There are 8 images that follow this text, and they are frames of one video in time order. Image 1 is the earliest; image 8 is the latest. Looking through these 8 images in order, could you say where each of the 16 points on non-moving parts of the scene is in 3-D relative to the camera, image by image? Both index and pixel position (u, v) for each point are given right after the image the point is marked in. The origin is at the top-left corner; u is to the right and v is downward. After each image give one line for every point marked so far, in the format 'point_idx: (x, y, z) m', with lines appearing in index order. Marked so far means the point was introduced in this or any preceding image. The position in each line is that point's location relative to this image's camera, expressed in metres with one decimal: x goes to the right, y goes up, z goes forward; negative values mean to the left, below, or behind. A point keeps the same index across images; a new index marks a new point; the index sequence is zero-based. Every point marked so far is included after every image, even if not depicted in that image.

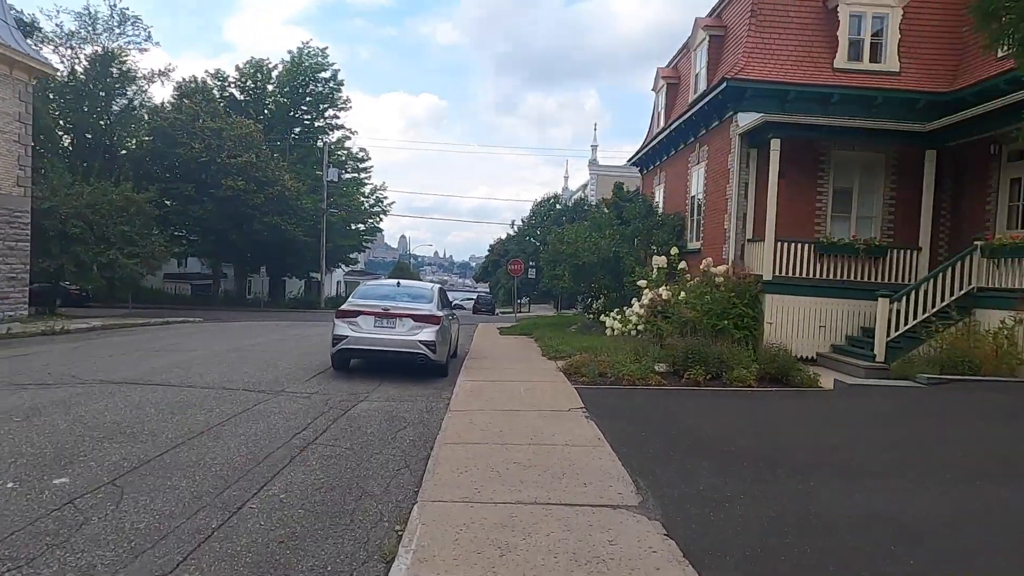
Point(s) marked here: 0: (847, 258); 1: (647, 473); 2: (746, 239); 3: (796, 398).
0: (+7.1, +0.6, +13.9) m
1: (+1.3, -1.7, +6.2) m
2: (+5.3, +1.1, +15.0) m
3: (+4.2, -1.6, +9.7) m
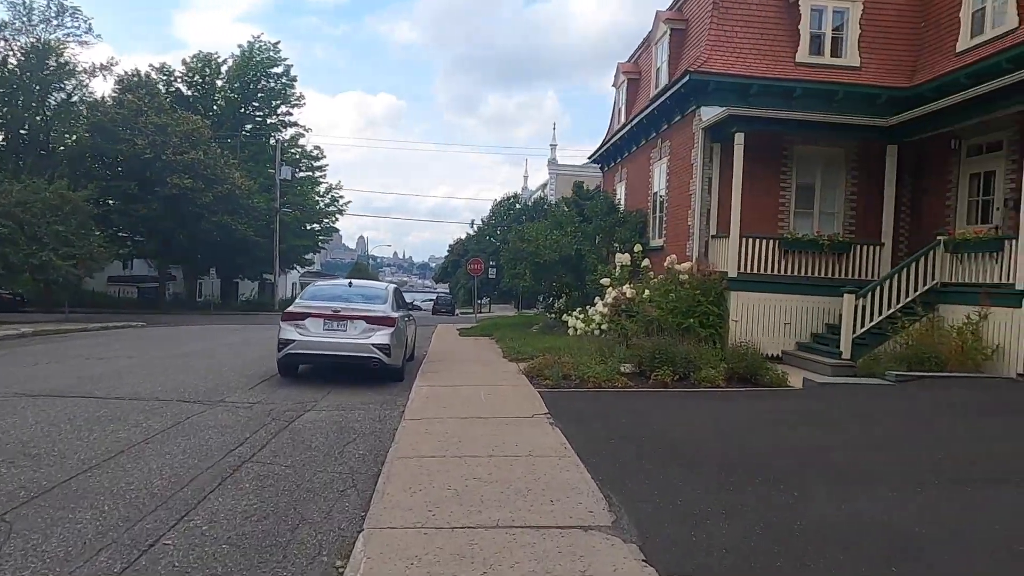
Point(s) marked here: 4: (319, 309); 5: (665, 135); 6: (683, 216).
0: (+6.2, +0.7, +13.7) m
1: (+0.9, -1.7, +5.7) m
2: (+4.4, +1.2, +14.8) m
3: (+3.6, -1.5, +9.4) m
4: (-3.1, -0.3, +10.6) m
5: (+4.0, +4.0, +17.3) m
6: (+4.0, +1.7, +15.7) m
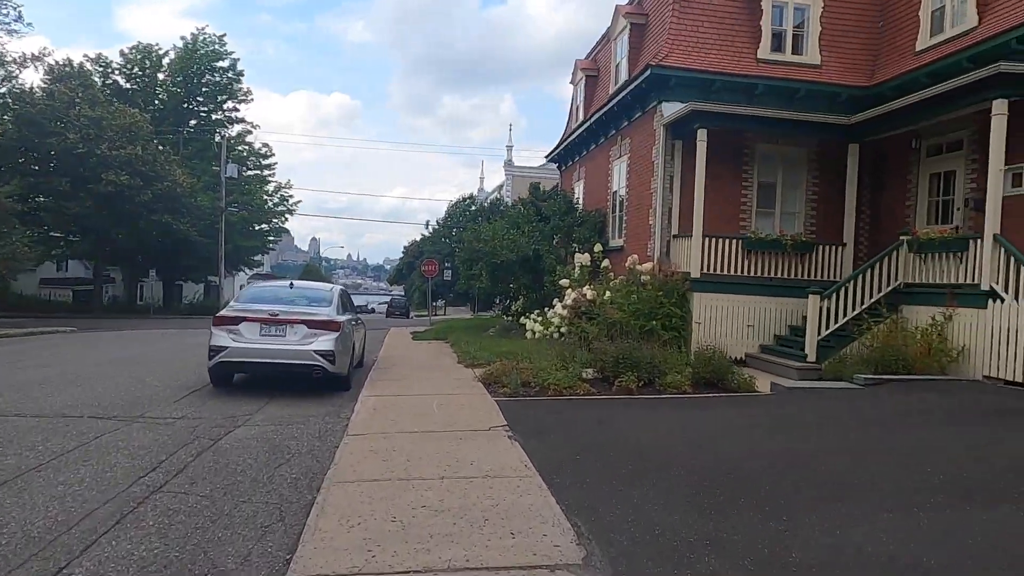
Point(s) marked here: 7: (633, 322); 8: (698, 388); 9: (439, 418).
0: (+5.3, +0.7, +13.4) m
1: (+0.6, -1.7, +5.1) m
2: (+3.5, +1.1, +14.3) m
3: (+3.0, -1.6, +8.9) m
4: (-3.8, -0.4, +9.7) m
5: (+2.9, +4.0, +16.9) m
6: (+3.0, +1.7, +15.2) m
7: (+2.3, -0.7, +12.6) m
8: (+2.8, -1.5, +10.0) m
9: (-0.9, -1.6, +8.0) m
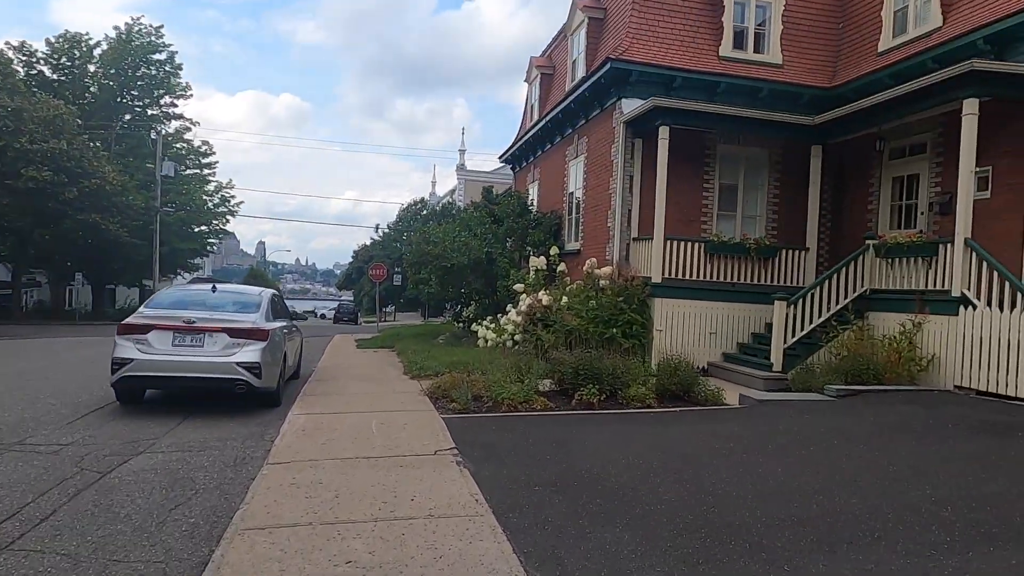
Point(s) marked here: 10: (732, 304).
0: (+4.4, +0.6, +12.9) m
1: (+0.2, -1.7, +4.2) m
2: (+2.5, +1.0, +13.6) m
3: (+2.4, -1.6, +8.2) m
4: (-4.4, -0.4, +8.5) m
5: (+1.7, +3.8, +16.2) m
6: (+2.0, +1.6, +14.5) m
7: (+1.4, -0.8, +11.8) m
8: (+2.1, -1.6, +9.3) m
9: (-1.4, -1.6, +7.0) m
10: (+4.2, -0.3, +12.6) m
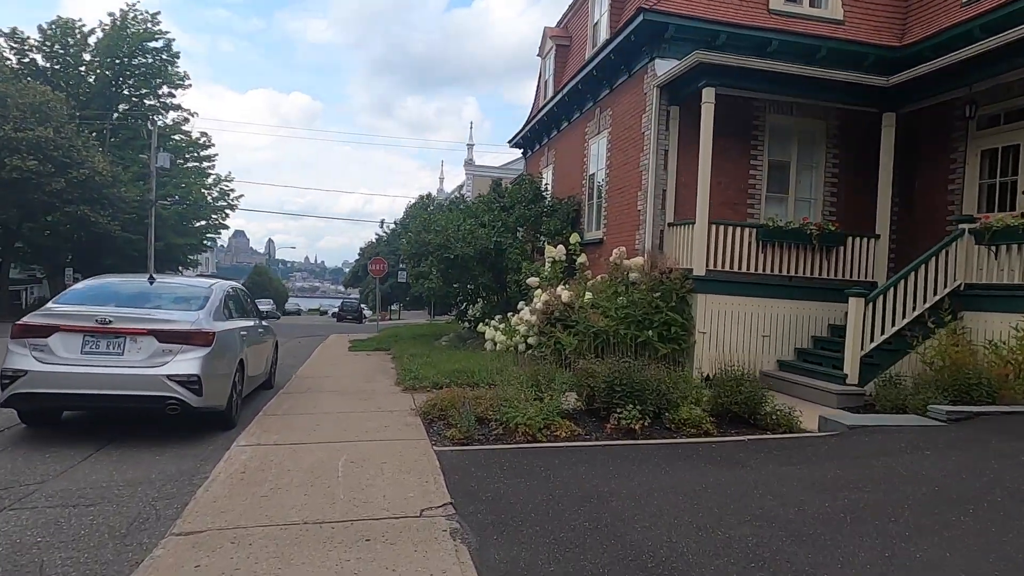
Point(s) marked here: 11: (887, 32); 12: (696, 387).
0: (+4.6, +0.7, +10.8) m
1: (+0.3, -1.6, +2.1) m
2: (+2.7, +1.1, +11.6) m
3: (+2.6, -1.5, +6.1) m
4: (-4.2, -0.3, +6.5) m
5: (+2.0, +3.9, +14.1) m
6: (+2.2, +1.7, +12.5) m
7: (+1.6, -0.7, +9.8) m
8: (+2.3, -1.5, +7.2) m
9: (-1.3, -1.5, +4.9) m
10: (+4.4, -0.2, +10.5) m
11: (+6.9, +4.7, +12.1) m
12: (+2.1, -1.1, +7.6) m
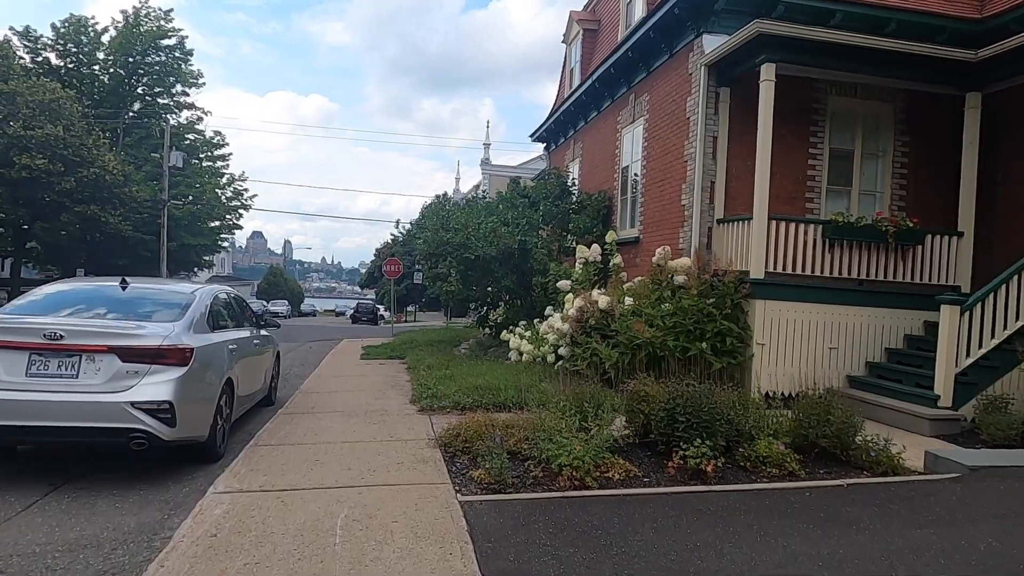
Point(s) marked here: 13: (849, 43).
0: (+5.1, +0.6, +9.4) m
1: (+0.6, -1.7, +0.9) m
2: (+3.1, +1.1, +10.3) m
3: (+2.9, -1.6, +4.8) m
4: (-3.9, -0.4, +5.3) m
5: (+2.5, +3.9, +12.8) m
6: (+2.7, +1.6, +11.2) m
7: (+2.0, -0.7, +8.5) m
8: (+2.6, -1.6, +5.9) m
9: (-1.0, -1.6, +3.7) m
10: (+4.9, -0.3, +9.2) m
11: (+7.4, +4.7, +10.7) m
12: (+2.5, -1.2, +6.3) m
13: (+4.7, +3.4, +9.2) m
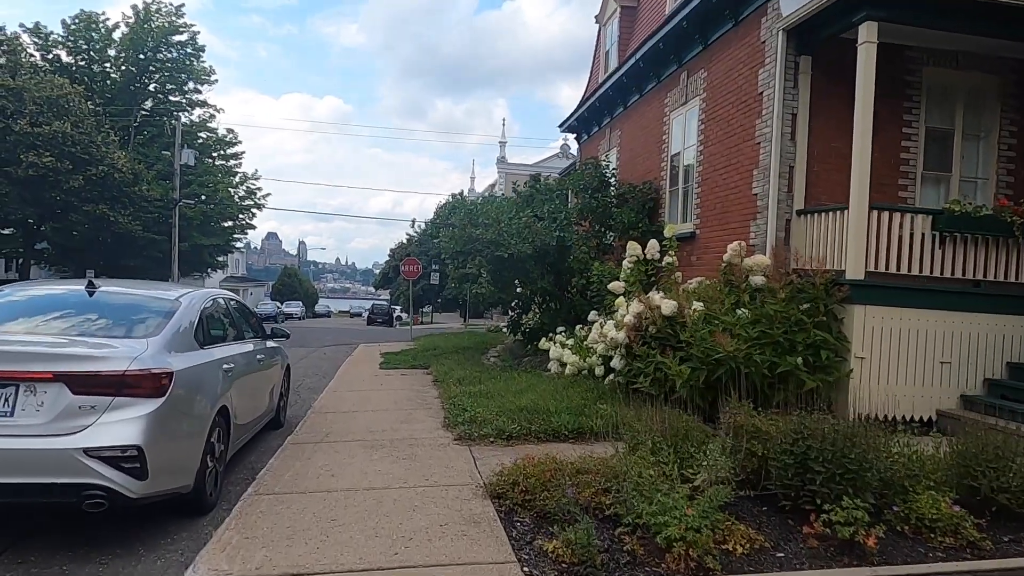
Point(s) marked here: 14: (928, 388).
0: (+5.6, +0.6, +7.9) m
1: (+1.0, -1.7, -0.6) m
2: (+3.8, +1.0, +8.8) m
3: (+3.4, -1.6, +3.3) m
4: (-3.4, -0.4, +4.0) m
5: (+3.1, +3.8, +11.4) m
6: (+3.3, +1.6, +9.7) m
7: (+2.6, -0.8, +7.0) m
8: (+3.2, -1.6, +4.5) m
9: (-0.5, -1.6, +2.3) m
10: (+5.4, -0.3, +7.7) m
11: (+8.0, +4.6, +9.2) m
12: (+3.0, -1.2, +4.8) m
13: (+5.3, +3.4, +7.7) m
14: (+4.8, -1.1, +7.6) m
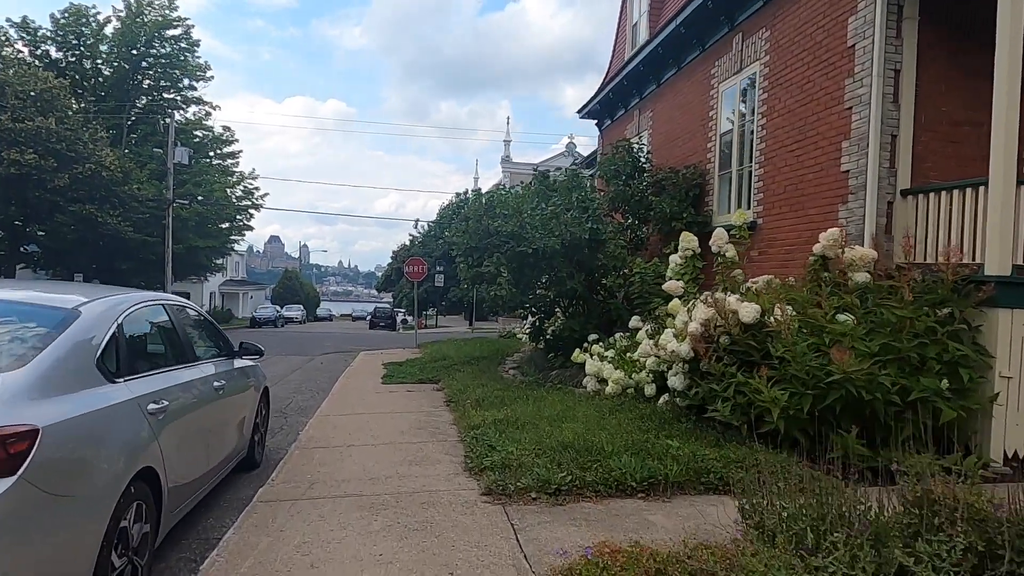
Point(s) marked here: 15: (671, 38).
0: (+6.0, +0.6, +6.1) m
1: (+1.3, -1.7, -2.3) m
2: (+4.1, +1.0, +7.0) m
3: (+3.7, -1.6, +1.6) m
4: (-3.1, -0.4, +2.3) m
5: (+3.5, +3.8, +9.6) m
6: (+3.7, +1.6, +7.9) m
7: (+3.0, -0.7, +5.3) m
8: (+3.5, -1.6, +2.7) m
9: (-0.2, -1.6, +0.6) m
10: (+5.8, -0.3, +5.9) m
11: (+8.3, +4.7, +7.4) m
12: (+3.4, -1.2, +3.1) m
13: (+5.6, +3.4, +6.0) m
14: (+5.2, -1.1, +5.8) m
15: (+2.9, +4.5, +11.8) m
